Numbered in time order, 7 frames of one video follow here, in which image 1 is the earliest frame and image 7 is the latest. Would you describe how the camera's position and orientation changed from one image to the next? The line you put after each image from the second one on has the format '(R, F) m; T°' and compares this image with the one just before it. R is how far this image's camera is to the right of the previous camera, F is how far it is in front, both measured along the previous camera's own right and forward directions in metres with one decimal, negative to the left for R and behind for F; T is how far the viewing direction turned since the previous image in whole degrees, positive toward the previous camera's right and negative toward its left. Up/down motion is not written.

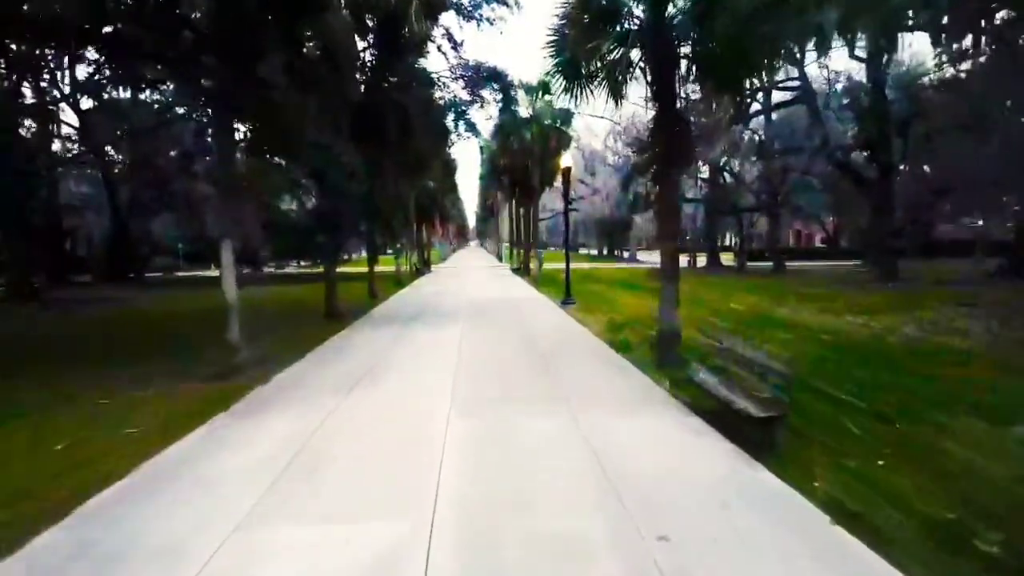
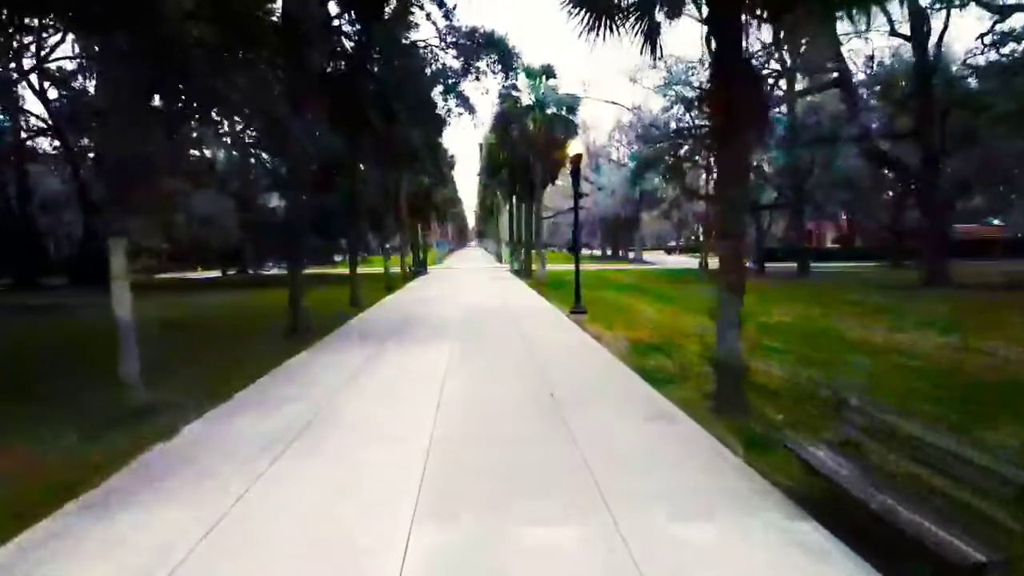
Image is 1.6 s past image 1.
(0.0, +2.8) m; 0°
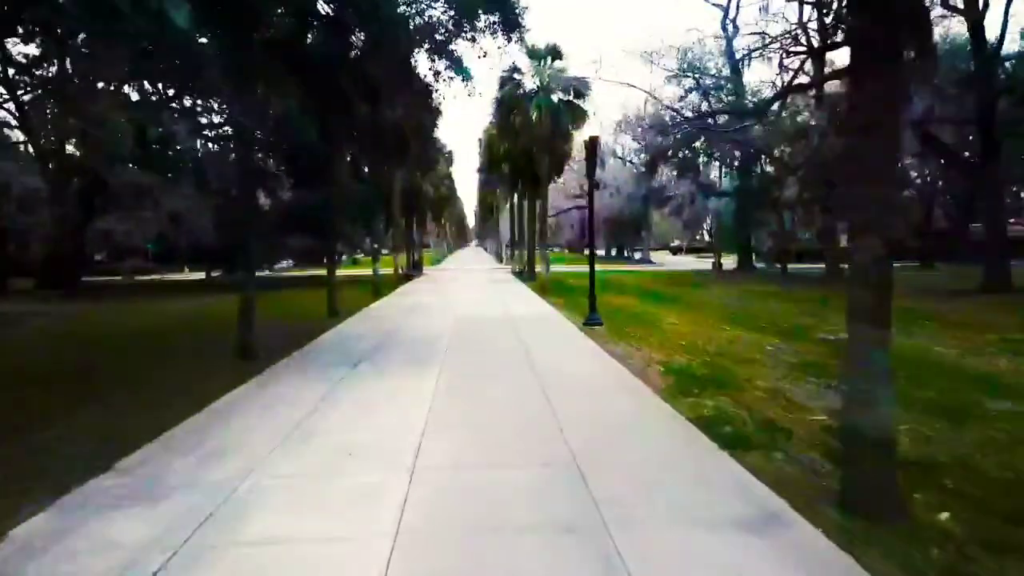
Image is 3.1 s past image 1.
(0.0, +2.7) m; 0°
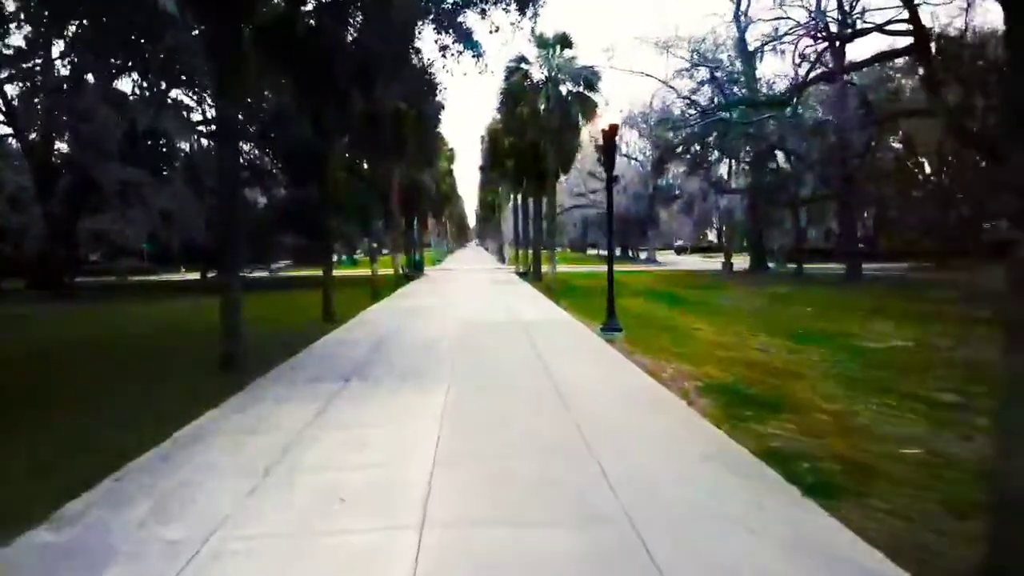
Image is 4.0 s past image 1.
(-0.2, +1.2) m; 0°
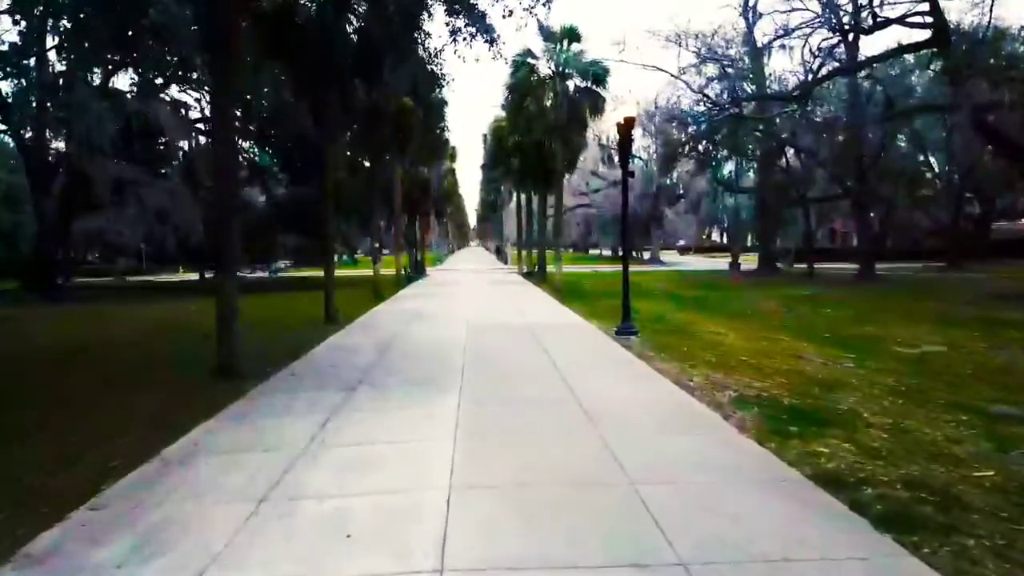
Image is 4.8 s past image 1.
(-0.1, +0.6) m; 0°
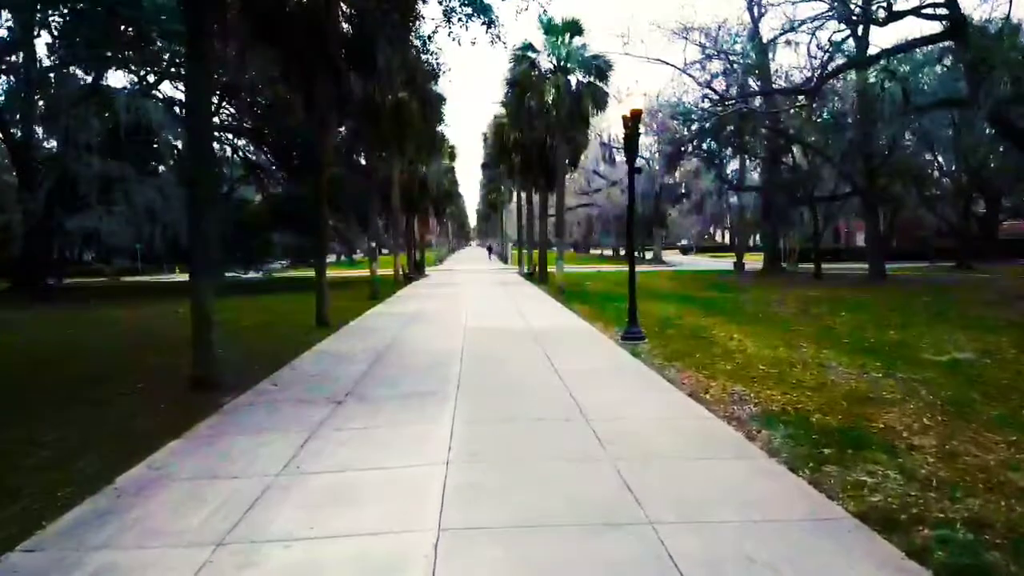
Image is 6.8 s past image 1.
(0.0, +0.7) m; 0°
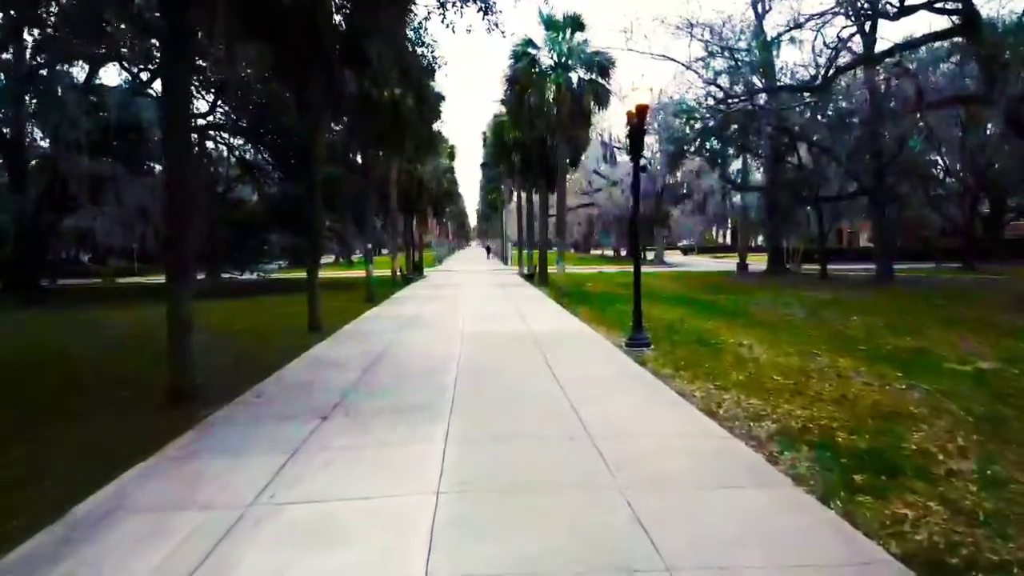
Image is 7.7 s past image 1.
(0.0, +0.5) m; 0°
